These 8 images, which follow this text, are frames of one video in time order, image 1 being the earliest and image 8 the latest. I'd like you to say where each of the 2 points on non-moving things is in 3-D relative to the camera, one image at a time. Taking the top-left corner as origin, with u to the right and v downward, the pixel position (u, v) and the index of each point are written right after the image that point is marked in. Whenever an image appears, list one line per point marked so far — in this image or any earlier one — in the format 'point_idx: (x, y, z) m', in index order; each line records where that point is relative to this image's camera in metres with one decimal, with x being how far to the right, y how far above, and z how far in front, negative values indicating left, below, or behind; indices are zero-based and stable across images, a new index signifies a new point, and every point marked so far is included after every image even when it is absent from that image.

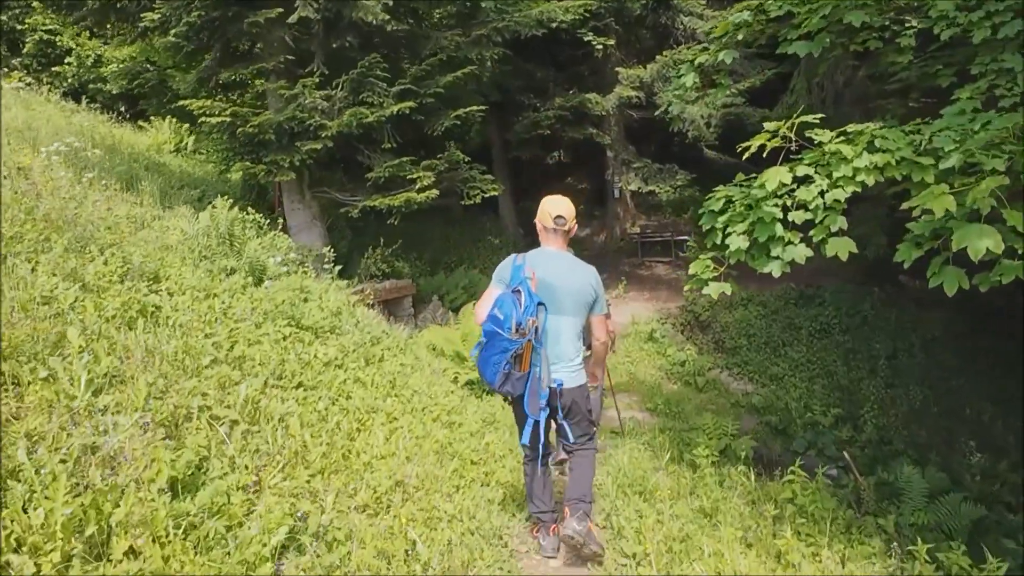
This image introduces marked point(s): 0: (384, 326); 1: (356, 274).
0: (-1.4, -0.4, +7.8) m
1: (-2.2, +0.2, +10.0) m
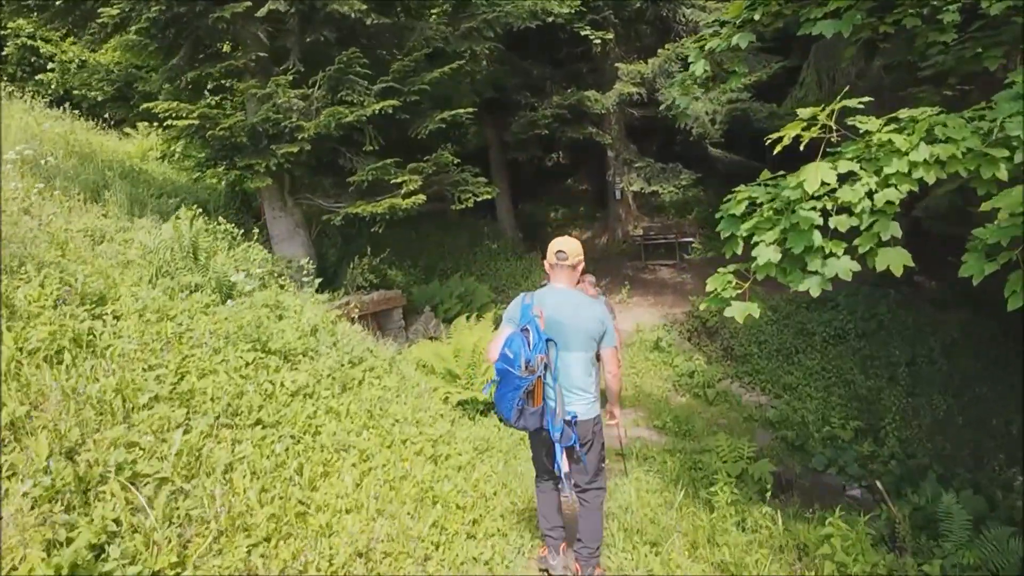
0: (-1.4, -0.5, +7.2) m
1: (-2.2, 0.0, +9.4) m
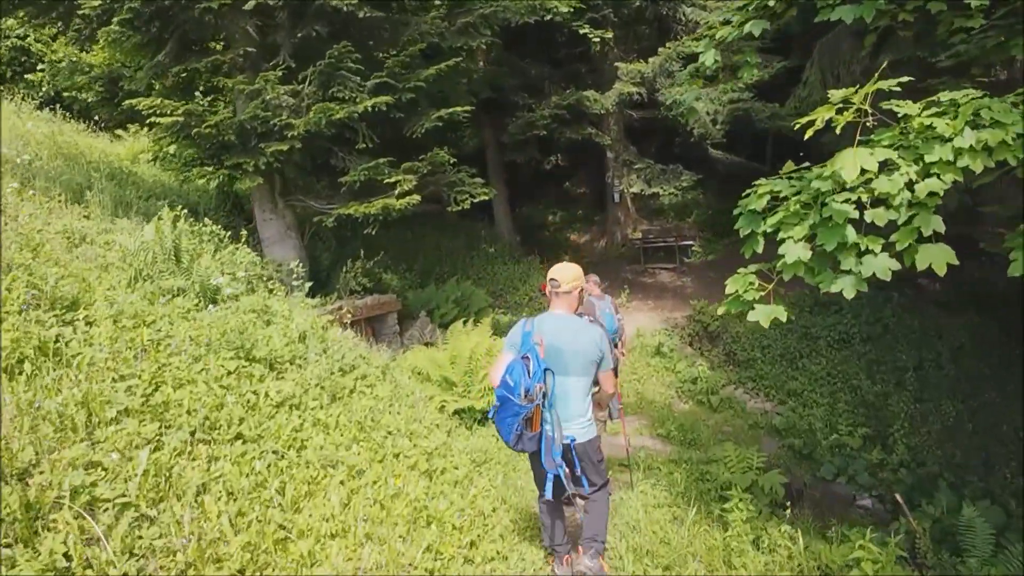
0: (-1.4, -0.6, +6.9) m
1: (-2.2, 0.0, +9.2) m
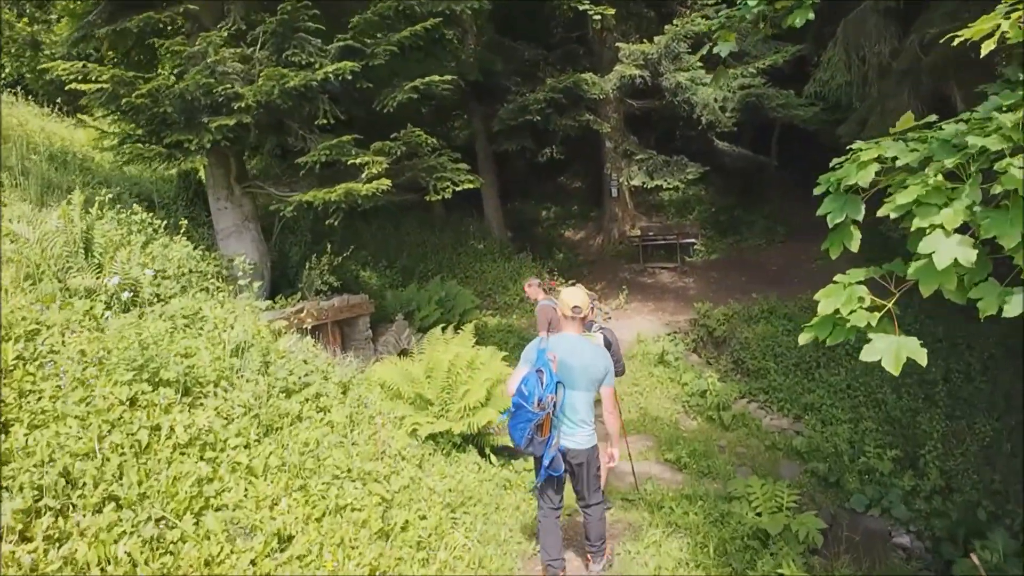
0: (-1.5, -0.6, +5.8) m
1: (-2.4, 0.0, +8.1) m
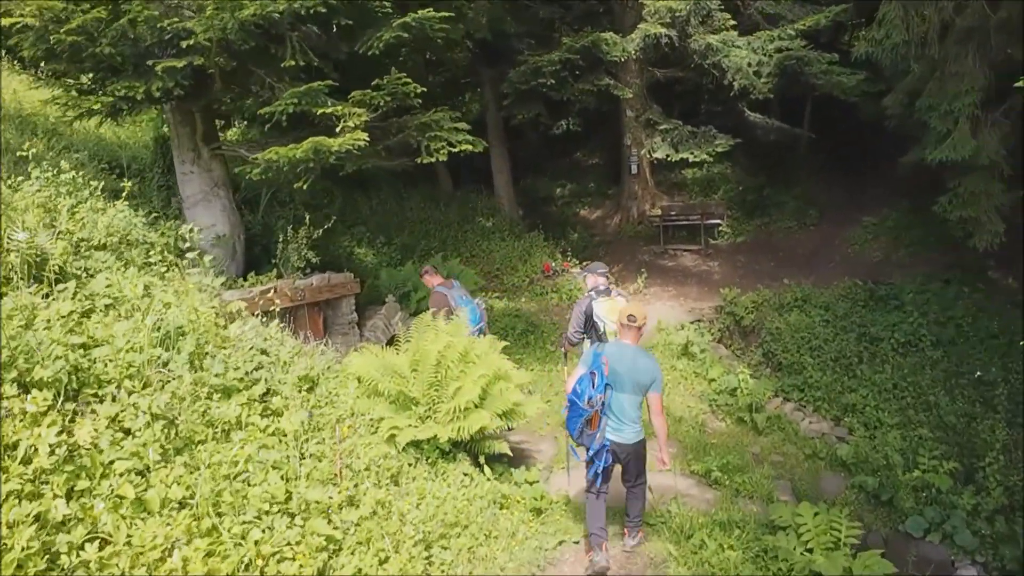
0: (-1.5, -0.4, +4.9) m
1: (-2.3, +0.2, +7.1) m
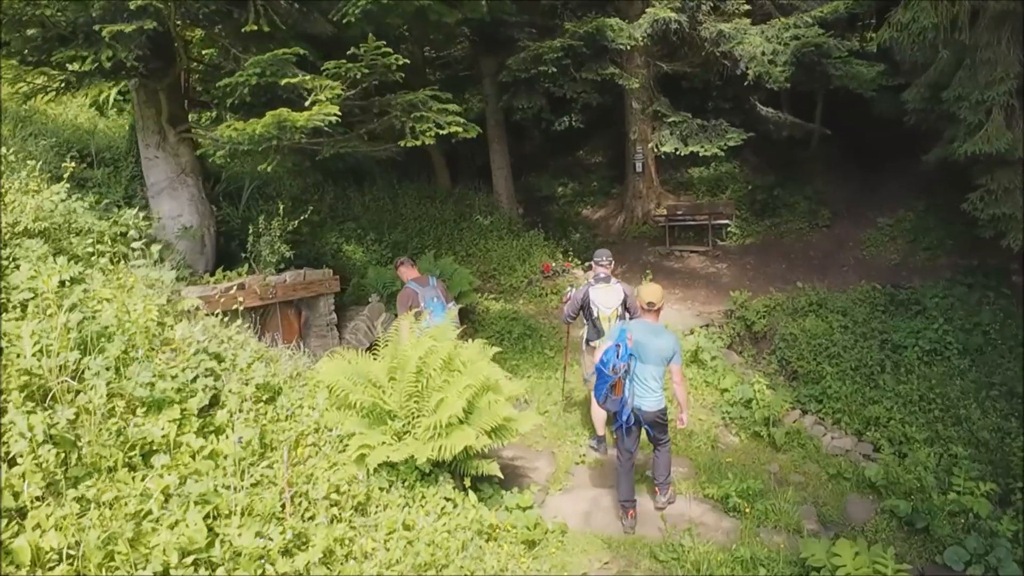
0: (-1.6, -0.4, +4.2) m
1: (-2.4, +0.3, +6.5) m
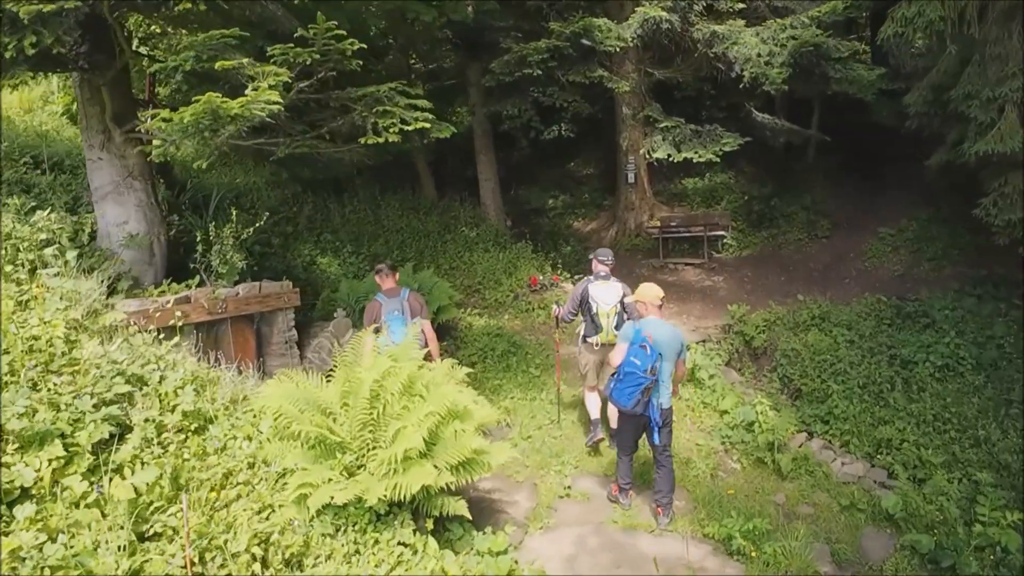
0: (-1.8, -0.5, +3.6) m
1: (-2.5, +0.1, +5.9) m
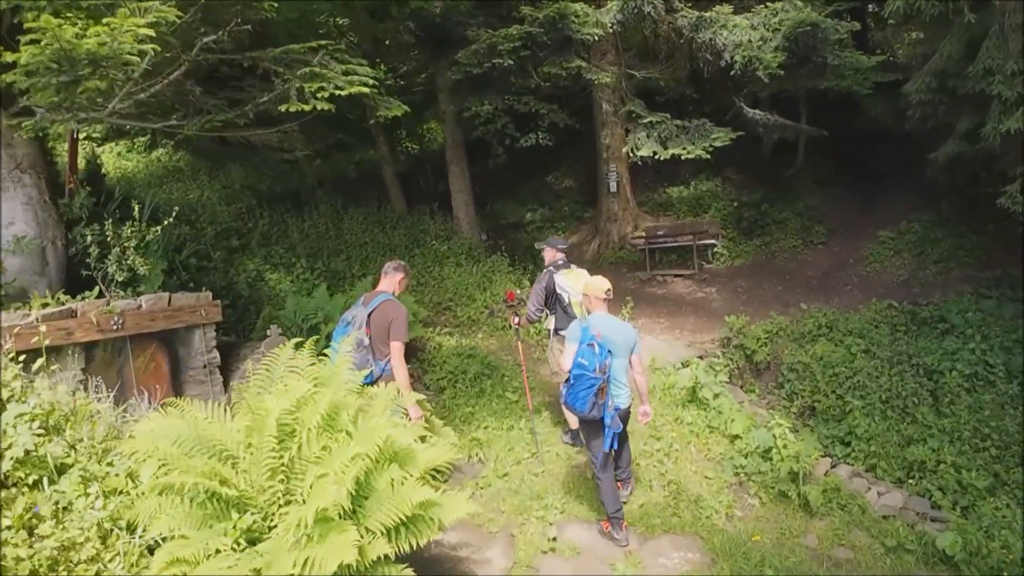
0: (-1.9, -0.5, +2.6) m
1: (-2.7, 0.0, +4.9) m
